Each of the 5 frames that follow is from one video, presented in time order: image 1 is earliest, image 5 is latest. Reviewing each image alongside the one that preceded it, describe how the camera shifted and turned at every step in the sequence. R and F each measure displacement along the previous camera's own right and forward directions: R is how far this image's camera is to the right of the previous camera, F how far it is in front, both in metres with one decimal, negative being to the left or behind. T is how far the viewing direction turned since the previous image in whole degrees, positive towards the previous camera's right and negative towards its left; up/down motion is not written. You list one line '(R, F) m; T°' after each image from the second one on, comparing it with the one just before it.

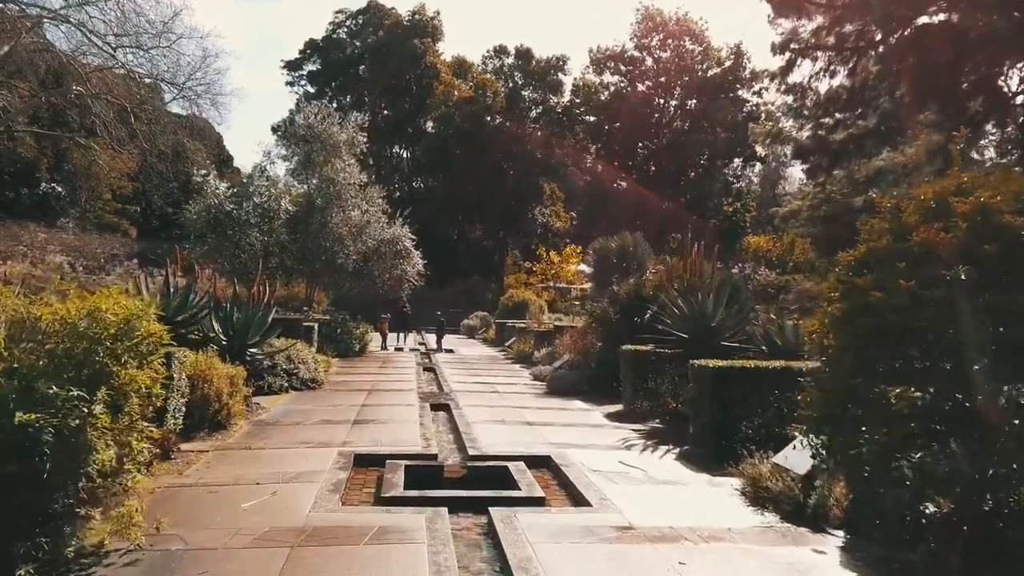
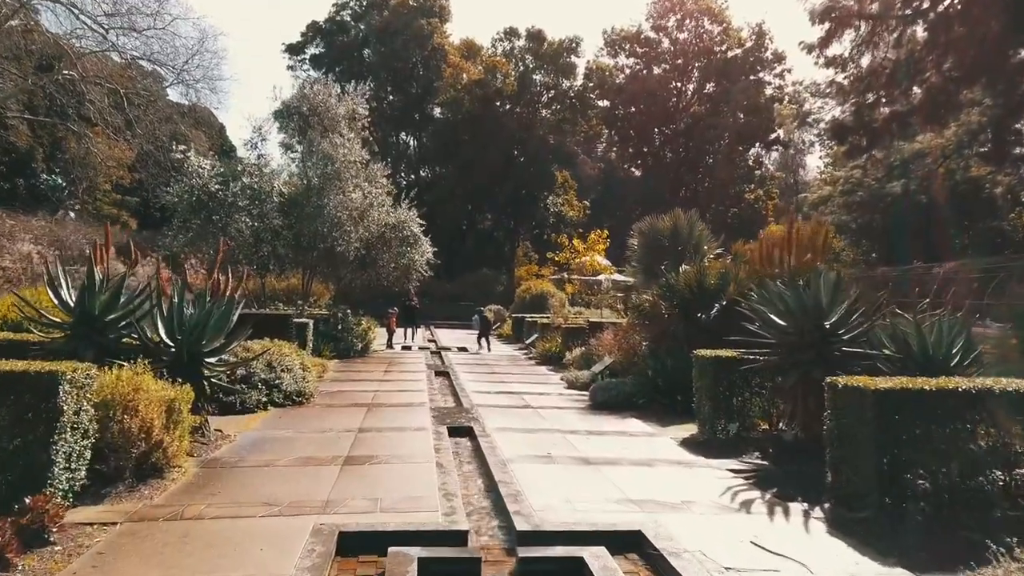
(-0.4, +2.6) m; -1°
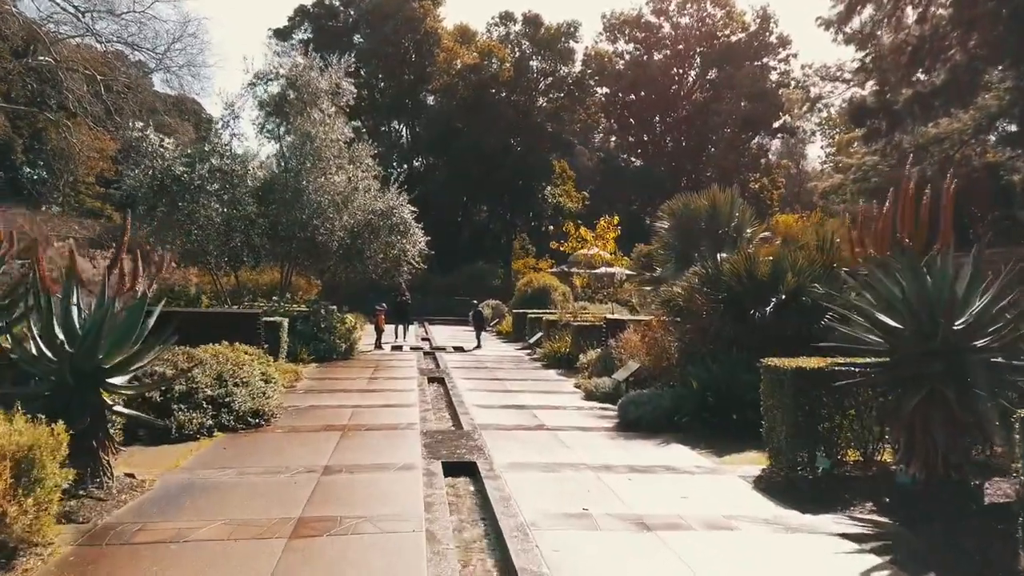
(-0.2, +2.1) m; 0°
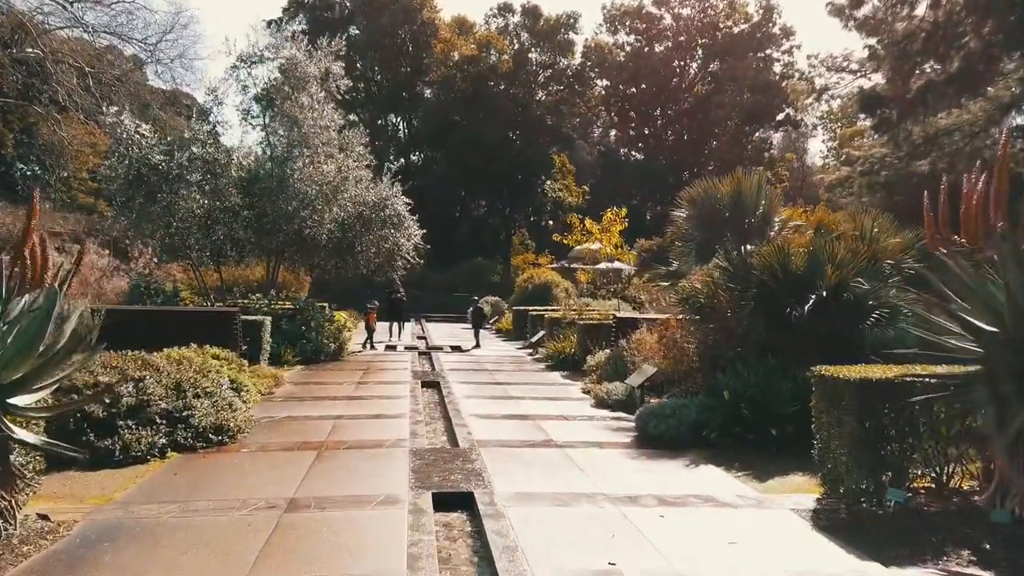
(0.0, +1.1) m; 0°
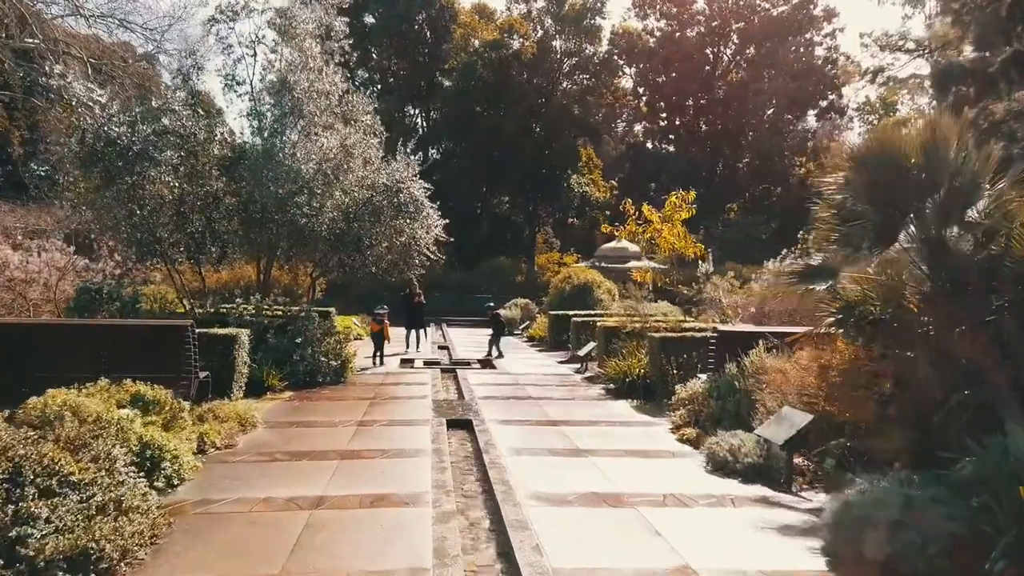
(-0.5, +3.3) m; -1°
